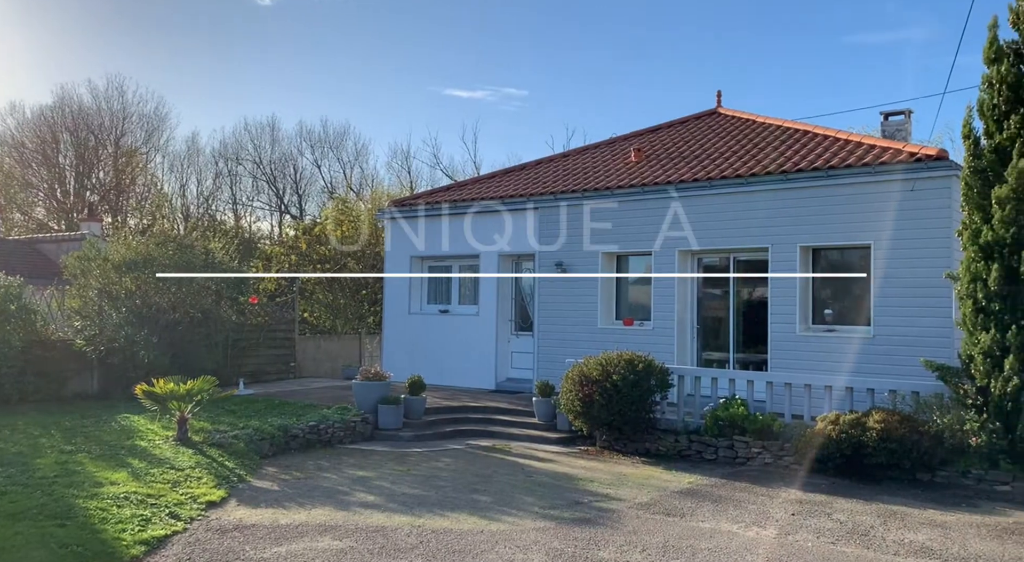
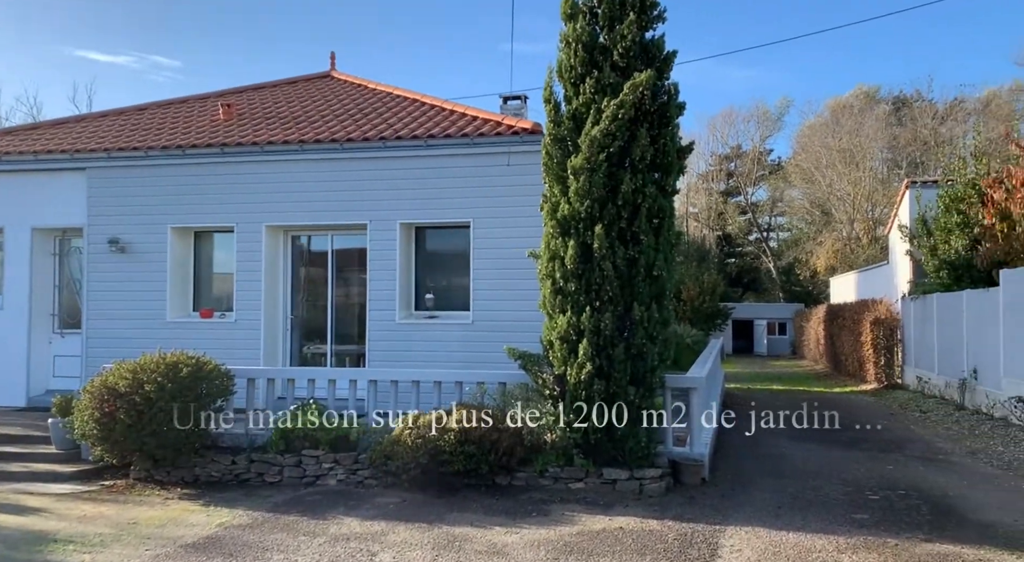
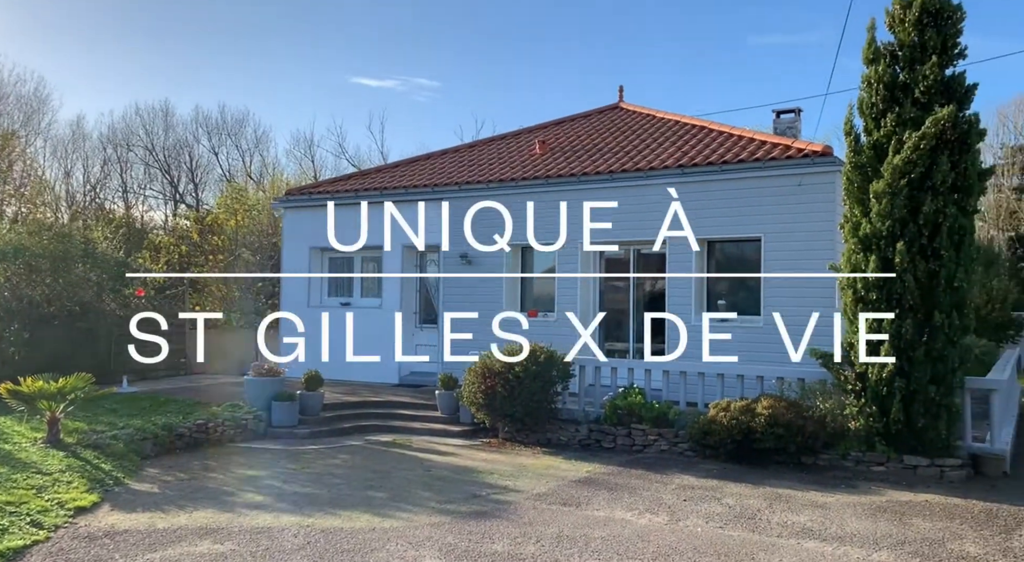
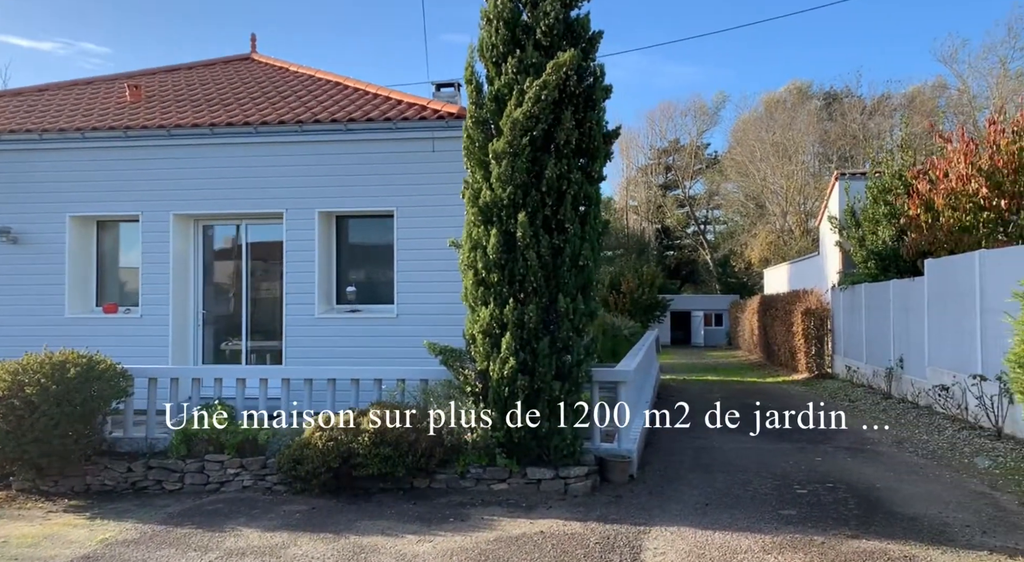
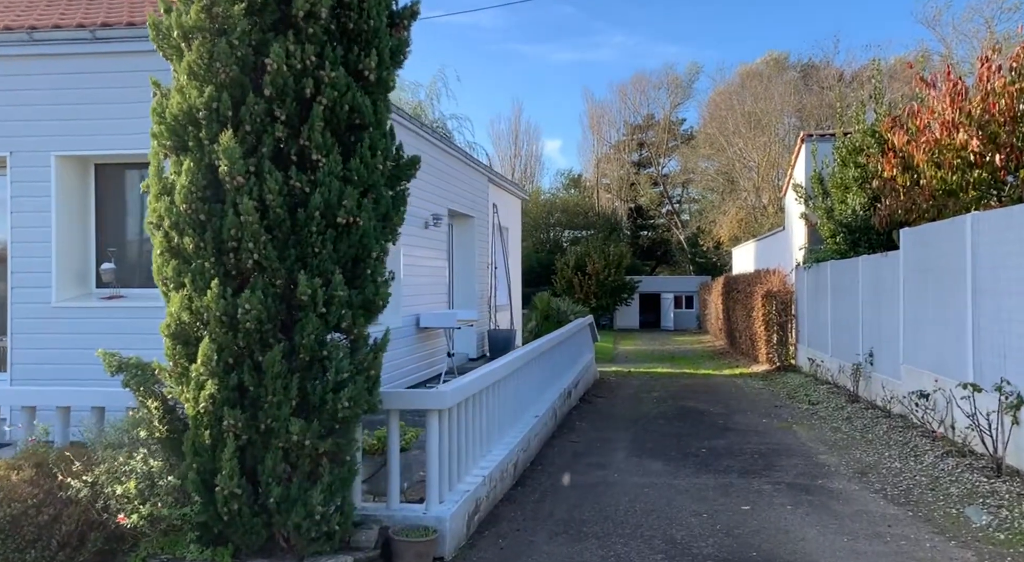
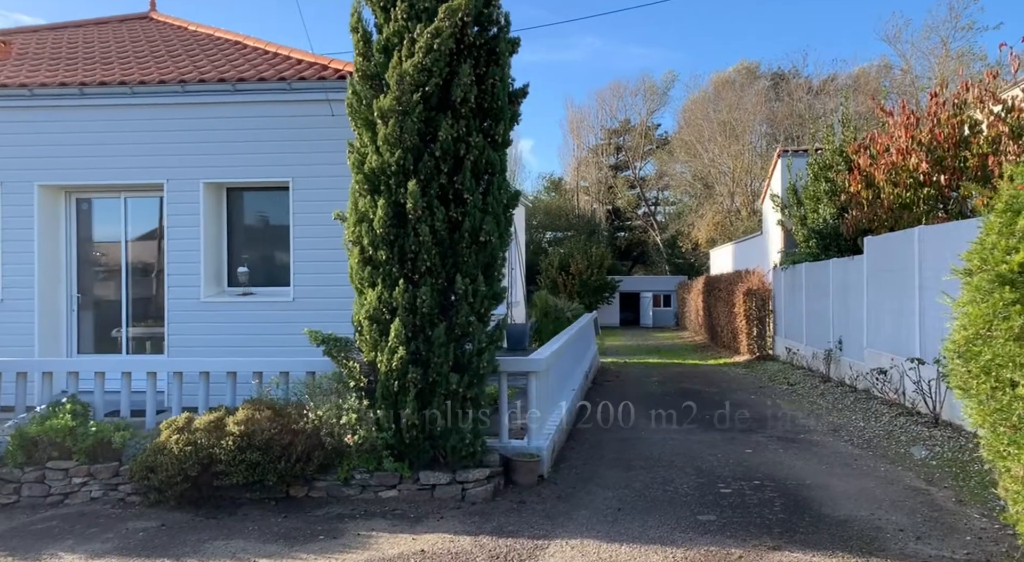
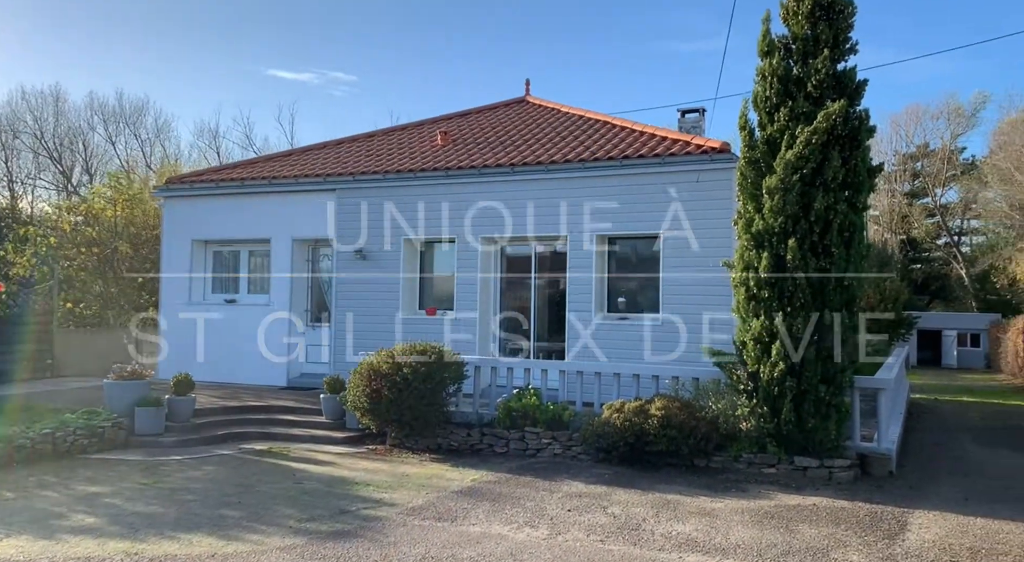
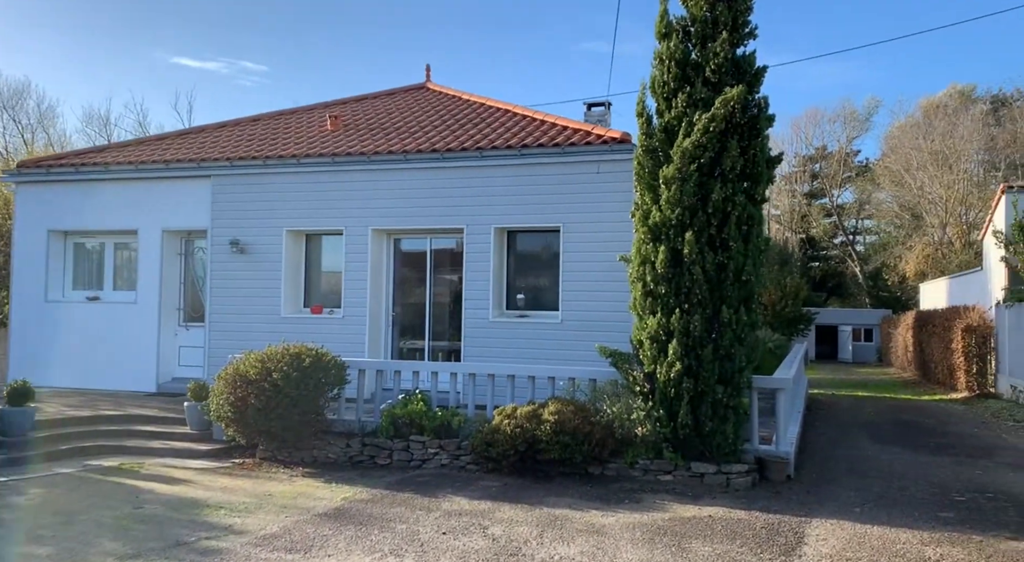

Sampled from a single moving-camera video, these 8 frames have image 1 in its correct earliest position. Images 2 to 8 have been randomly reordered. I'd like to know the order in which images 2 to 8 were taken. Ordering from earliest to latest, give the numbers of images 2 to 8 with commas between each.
3, 7, 8, 2, 4, 6, 5
